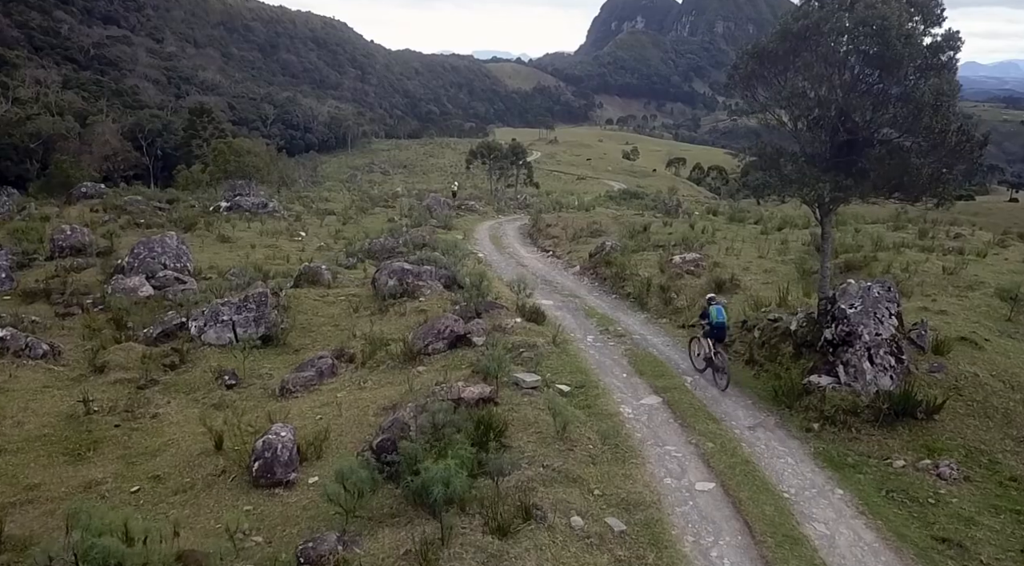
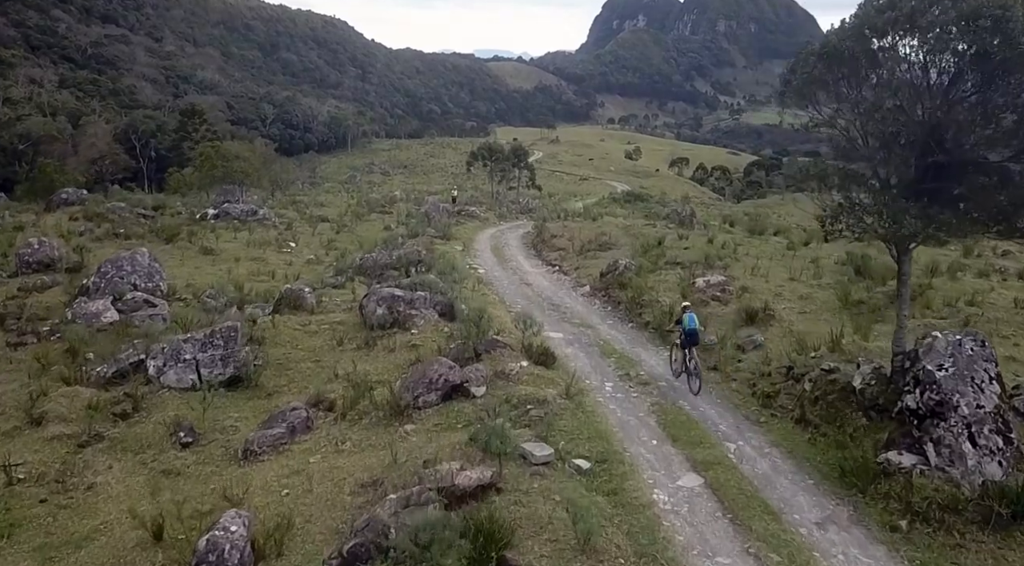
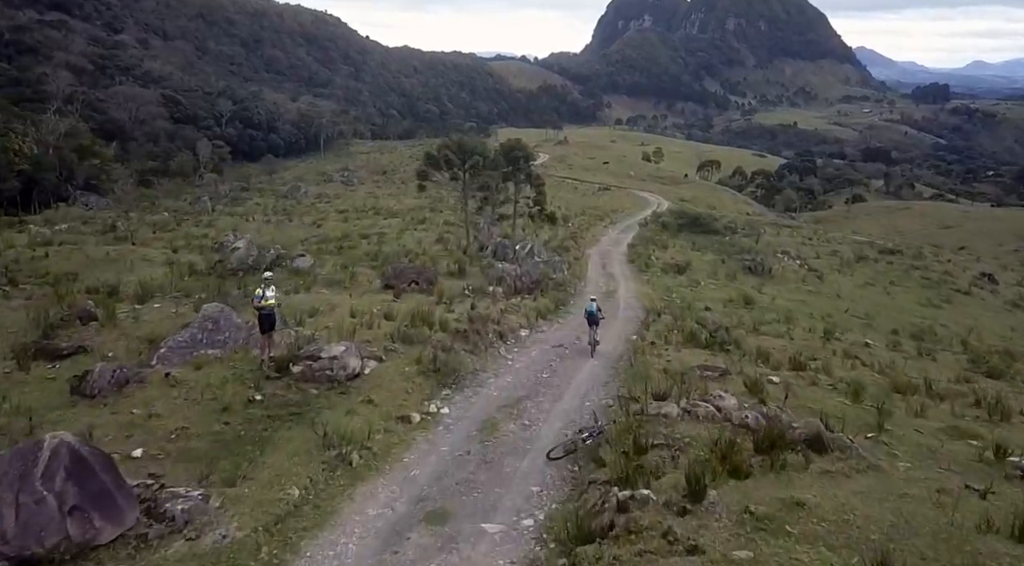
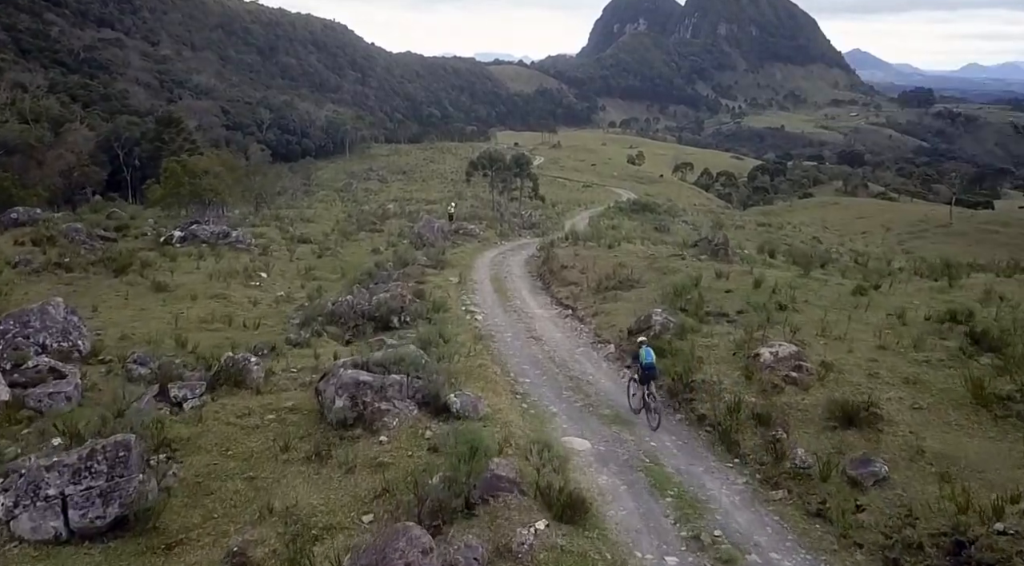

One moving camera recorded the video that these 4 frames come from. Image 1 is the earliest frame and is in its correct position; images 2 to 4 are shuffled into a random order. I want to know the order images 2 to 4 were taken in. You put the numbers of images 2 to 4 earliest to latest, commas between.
2, 4, 3
